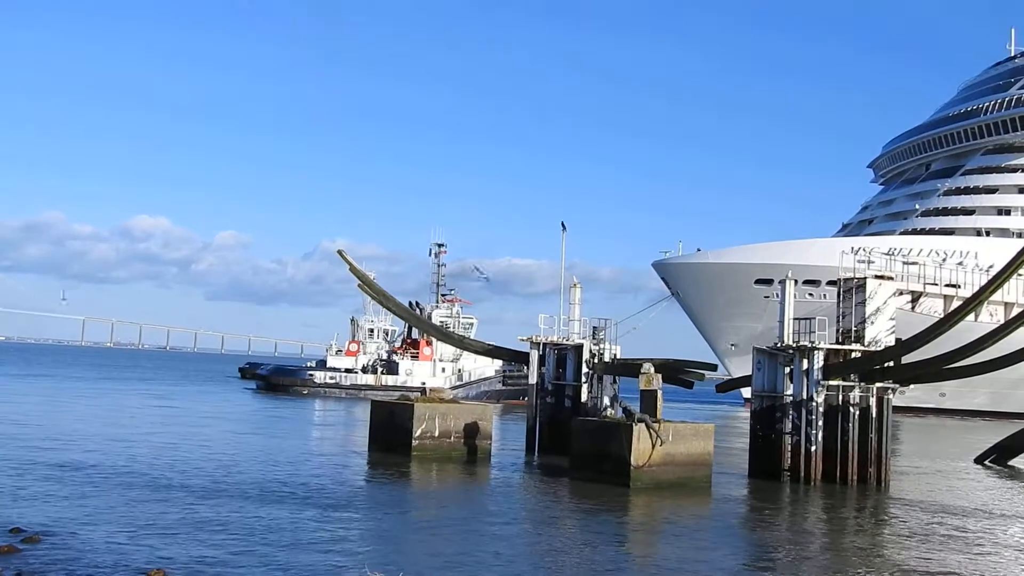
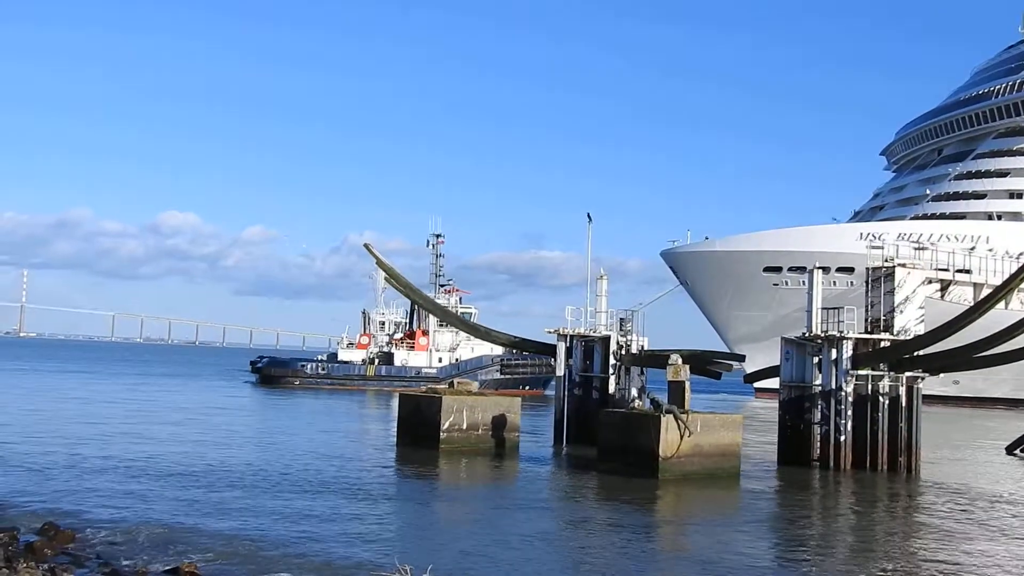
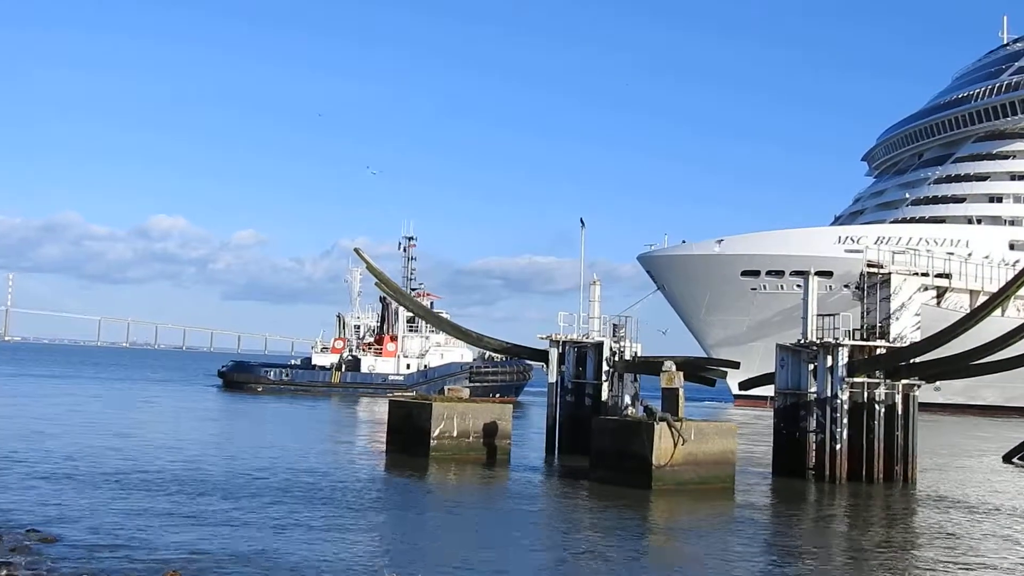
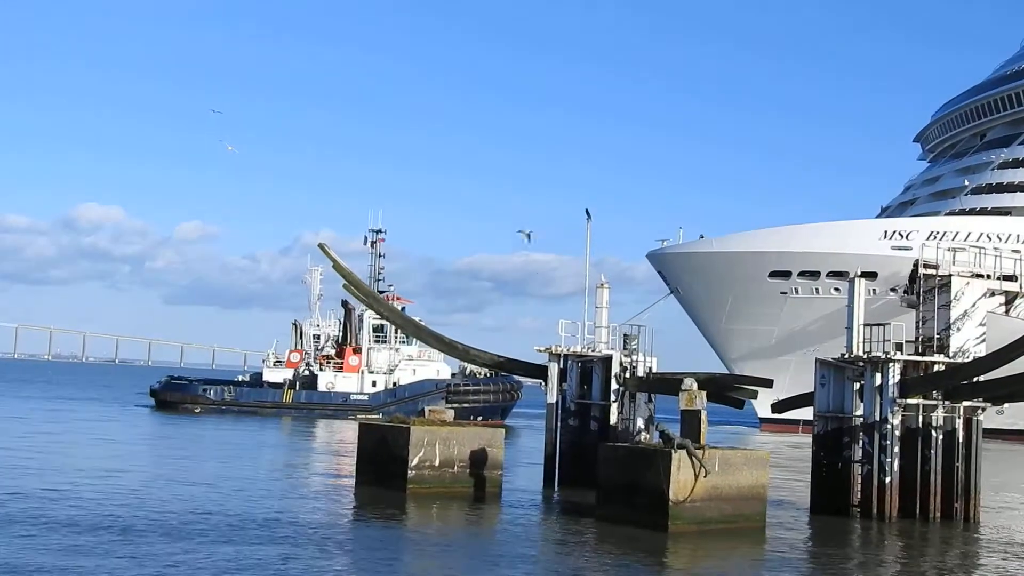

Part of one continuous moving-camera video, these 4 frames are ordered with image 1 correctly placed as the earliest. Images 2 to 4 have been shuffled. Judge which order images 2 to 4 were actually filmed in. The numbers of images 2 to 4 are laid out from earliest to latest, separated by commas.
2, 3, 4
